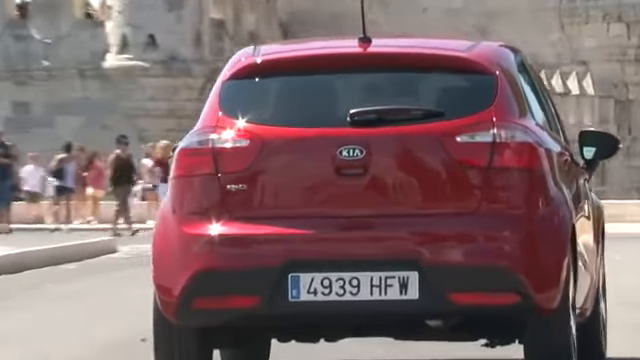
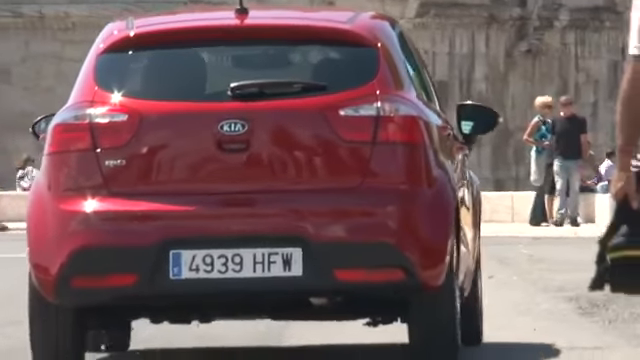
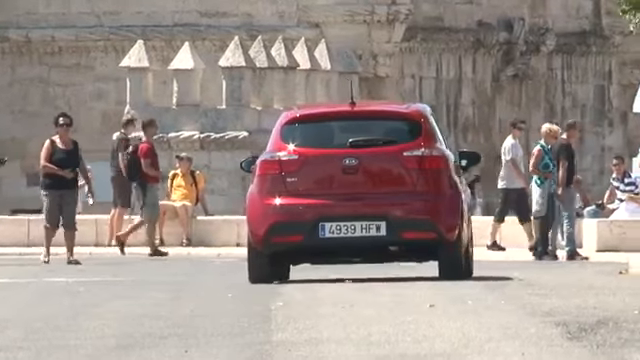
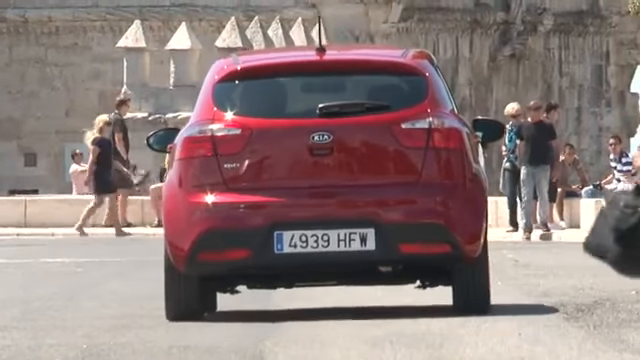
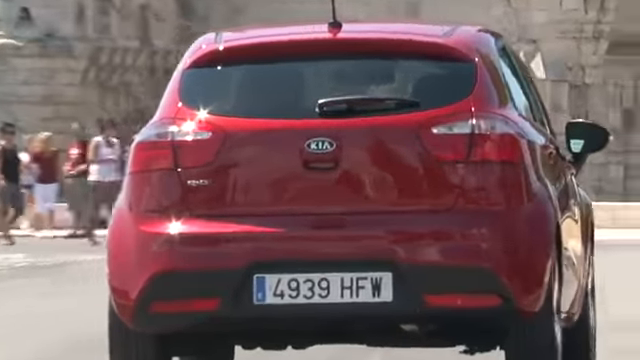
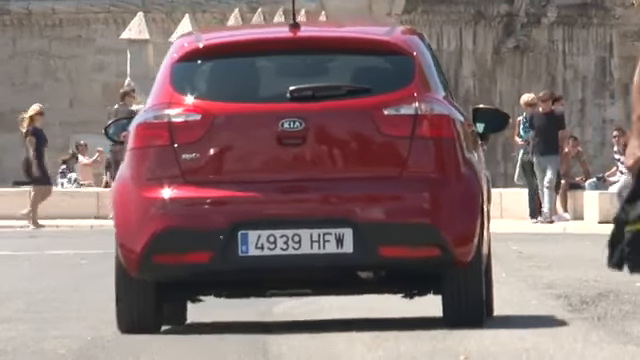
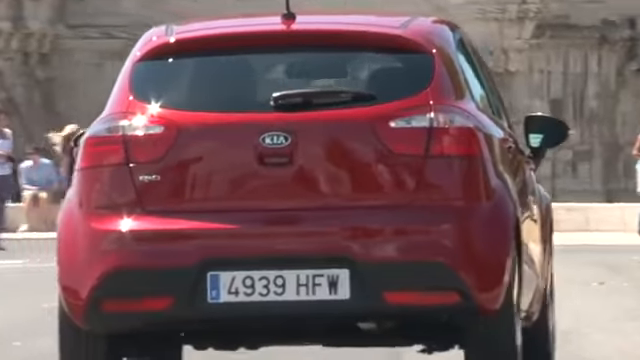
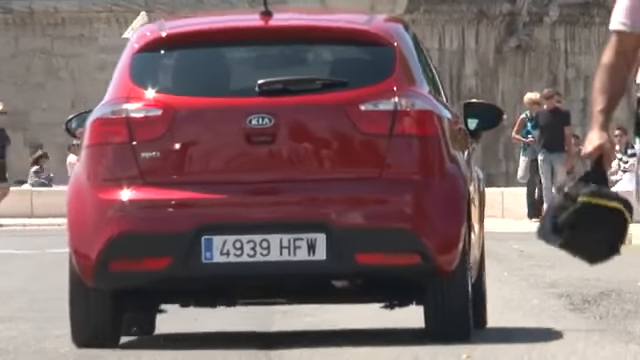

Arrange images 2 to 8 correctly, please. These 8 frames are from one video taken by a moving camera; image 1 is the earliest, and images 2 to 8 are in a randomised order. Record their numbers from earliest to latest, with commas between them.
5, 7, 2, 8, 6, 4, 3
